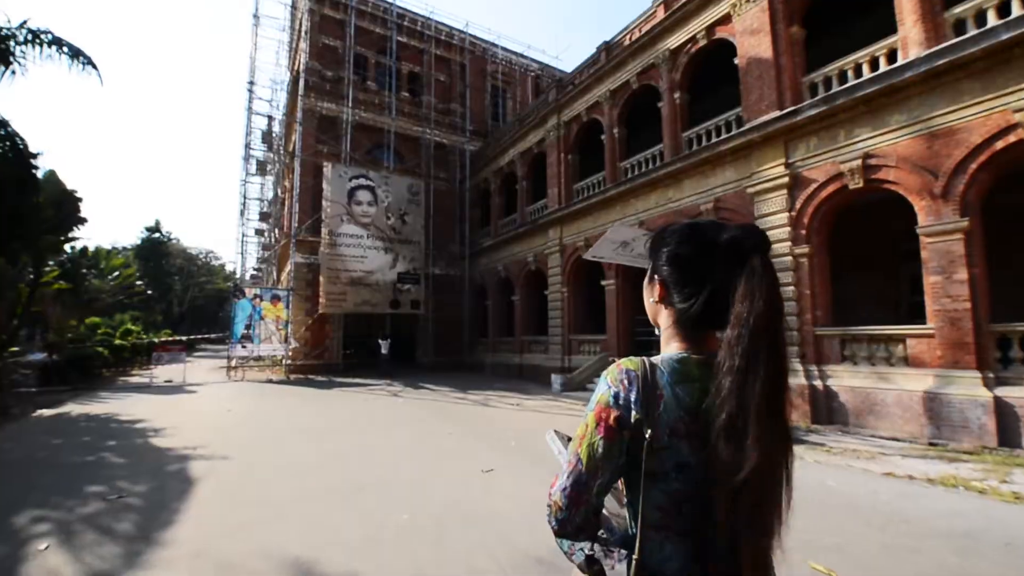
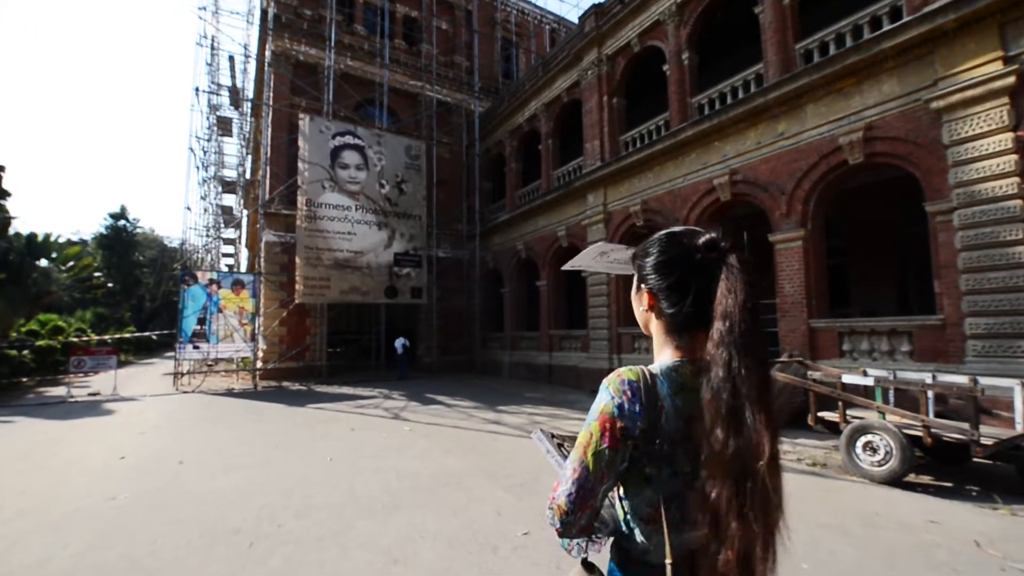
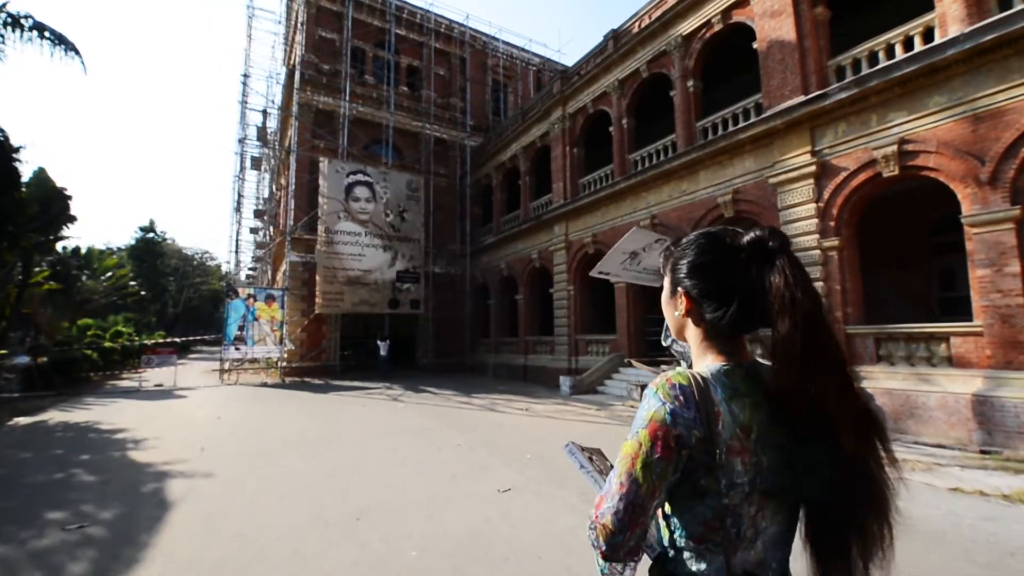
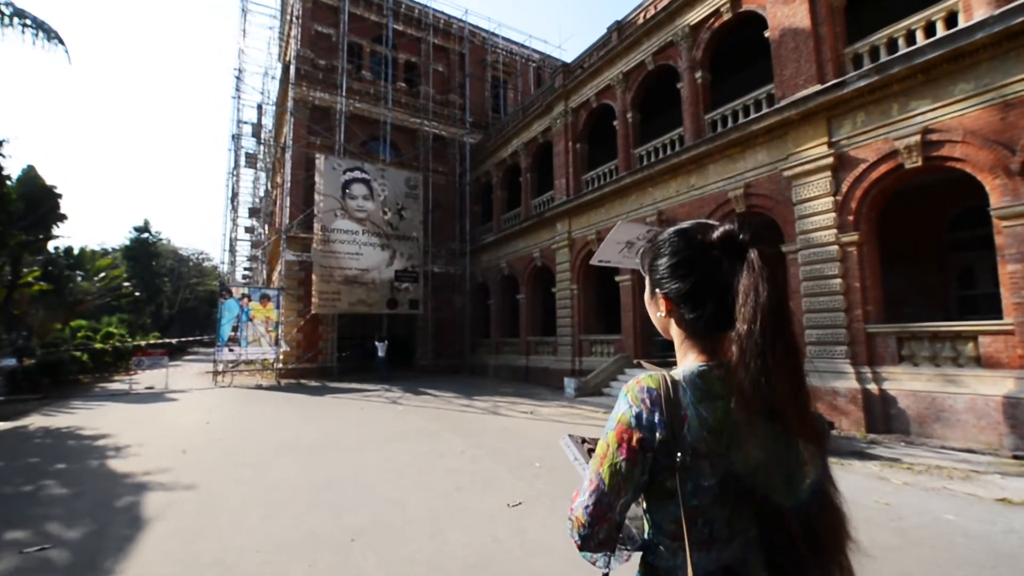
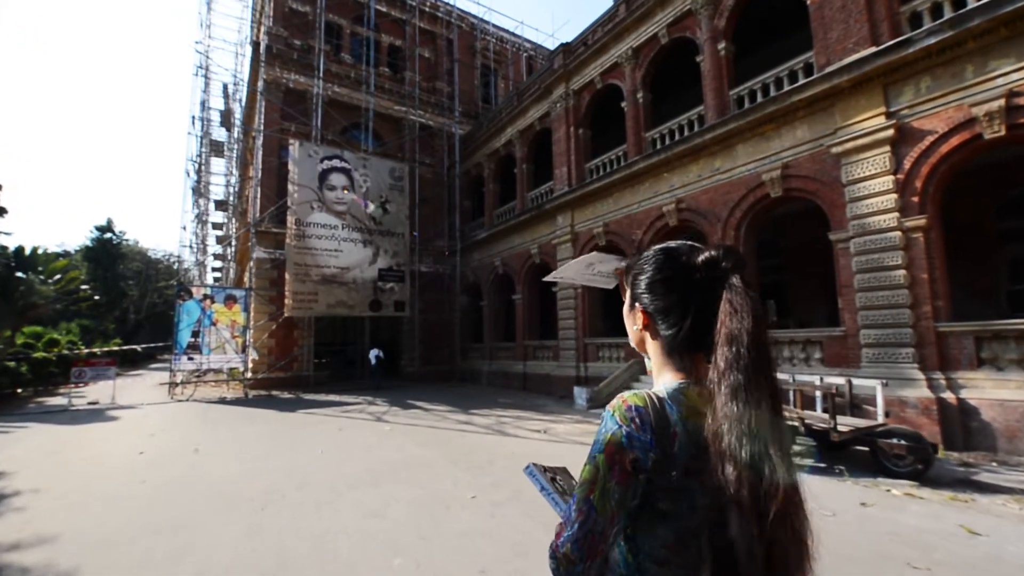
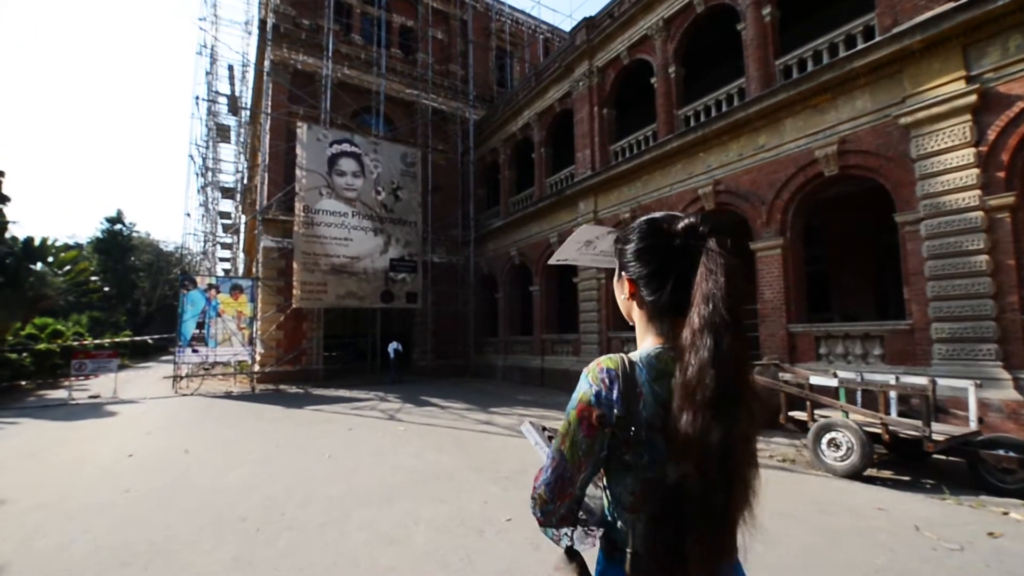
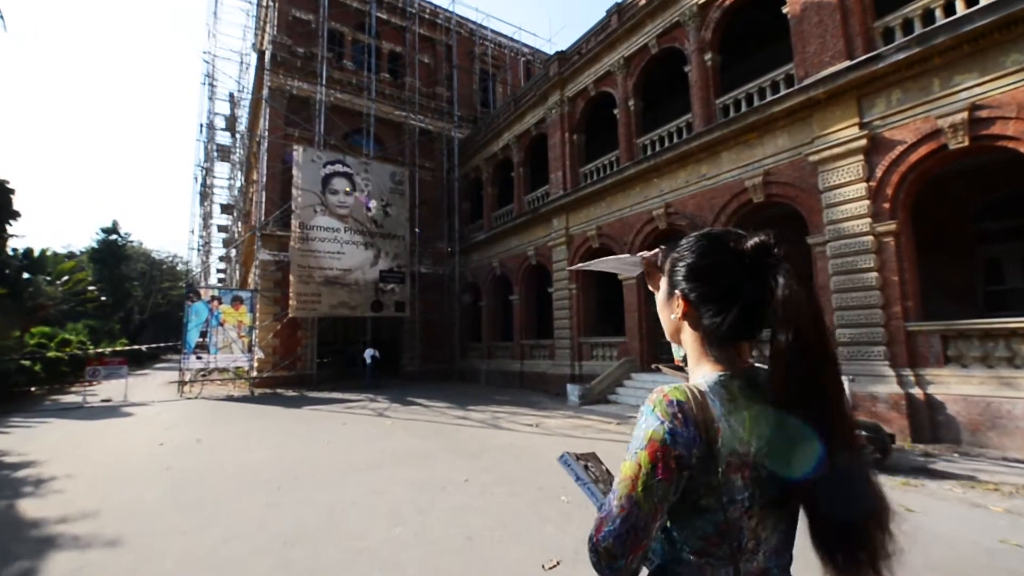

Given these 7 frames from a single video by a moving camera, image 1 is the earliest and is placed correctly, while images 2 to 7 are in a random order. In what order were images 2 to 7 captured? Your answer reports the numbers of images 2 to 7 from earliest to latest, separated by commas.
3, 4, 7, 5, 6, 2
